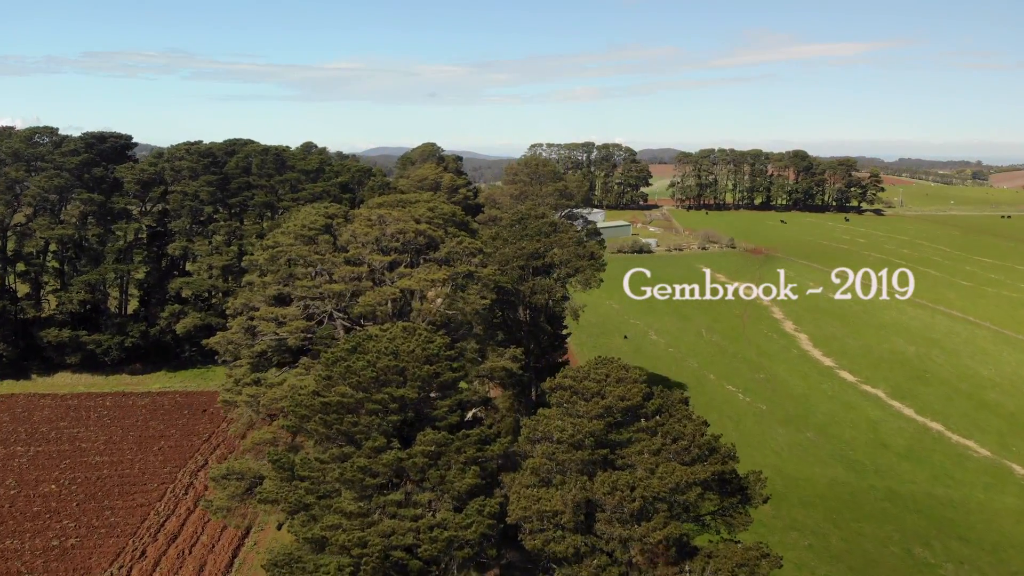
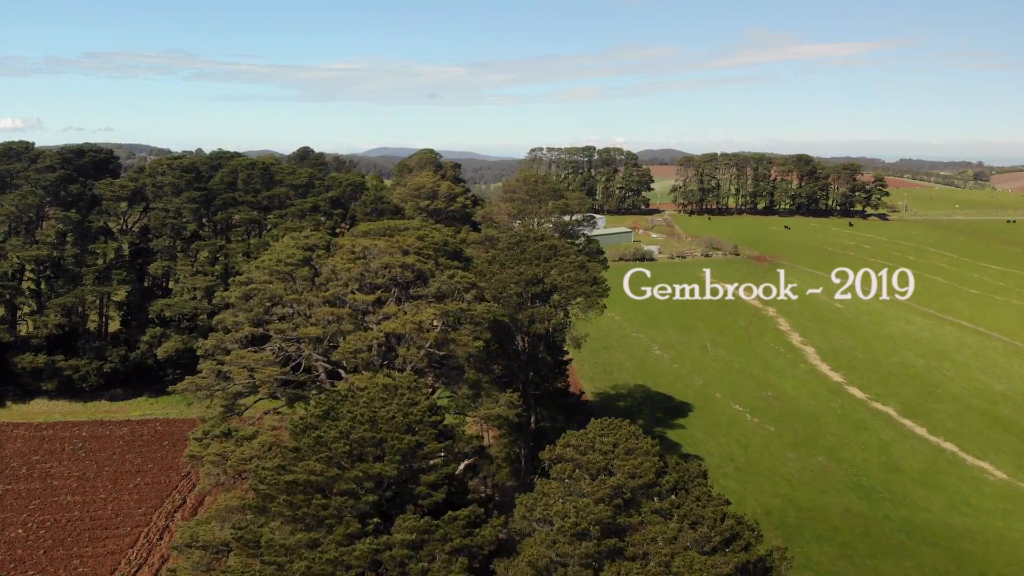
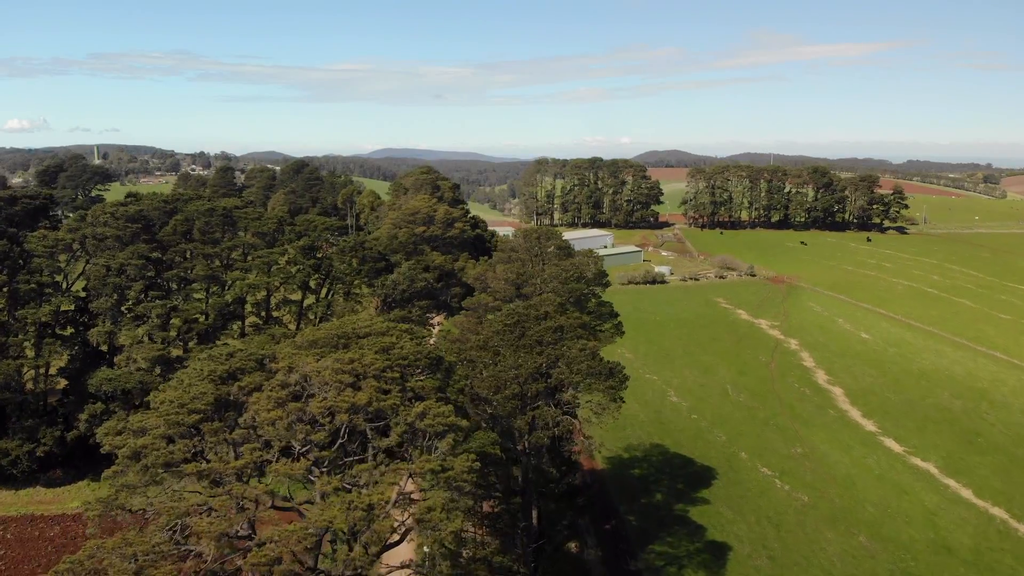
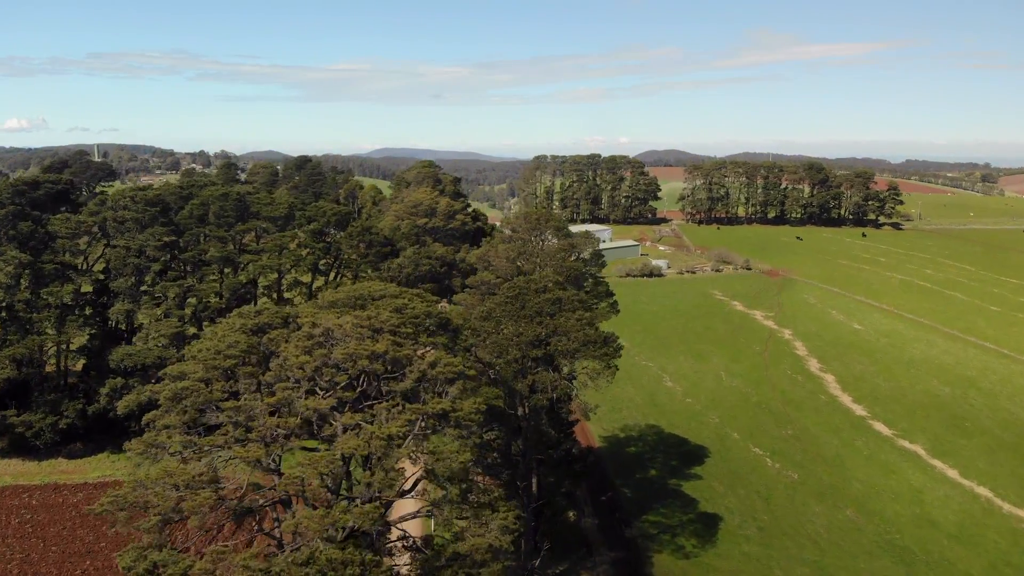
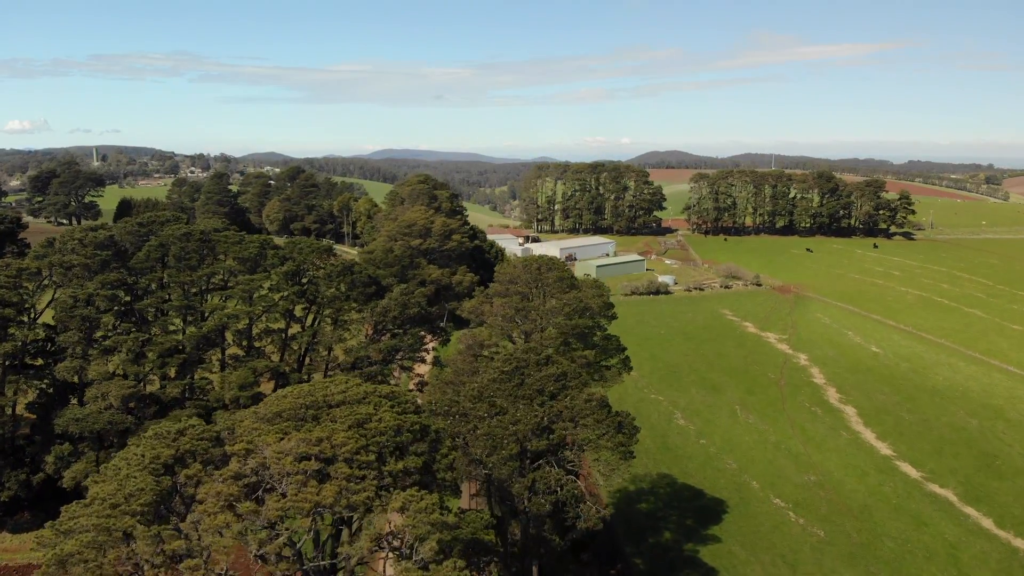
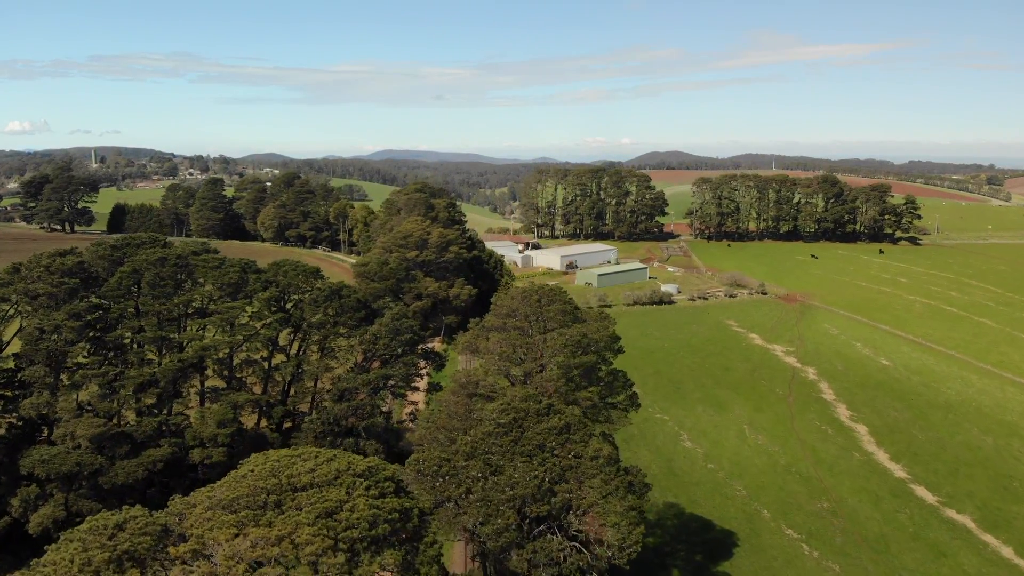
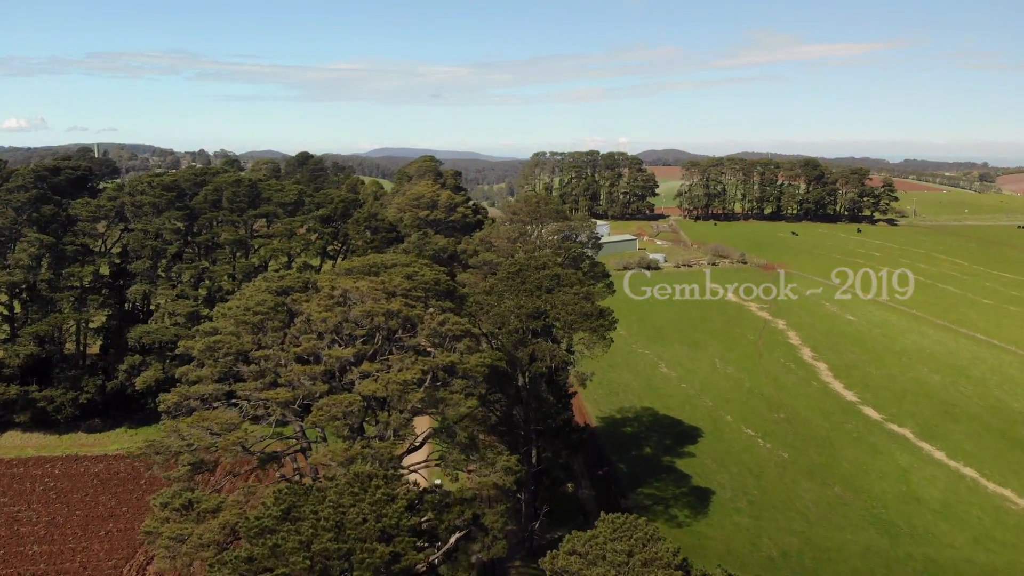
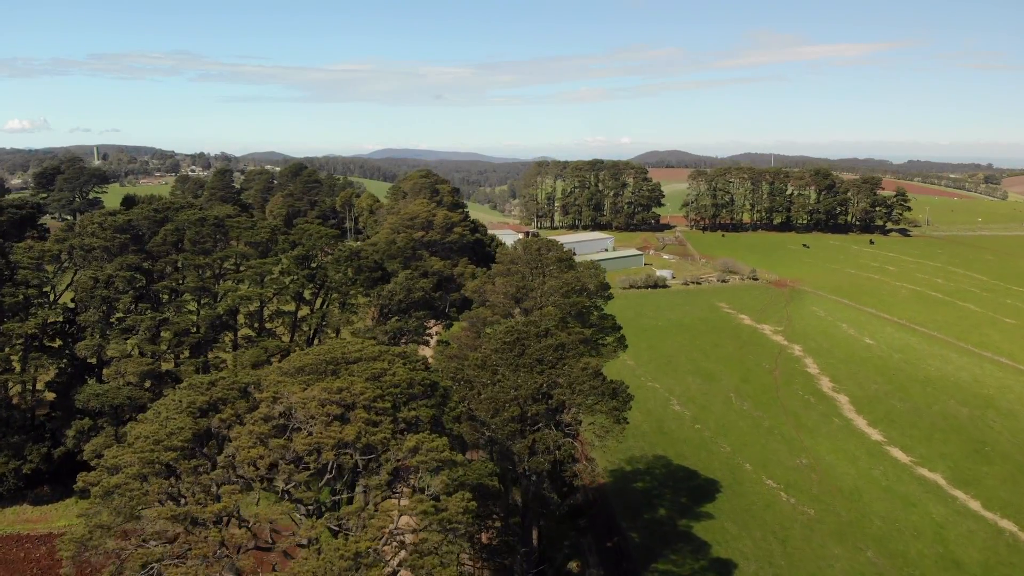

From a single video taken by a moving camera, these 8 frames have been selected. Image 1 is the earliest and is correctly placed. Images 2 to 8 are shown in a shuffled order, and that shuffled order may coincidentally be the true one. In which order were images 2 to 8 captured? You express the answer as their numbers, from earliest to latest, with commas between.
2, 7, 4, 3, 8, 5, 6
